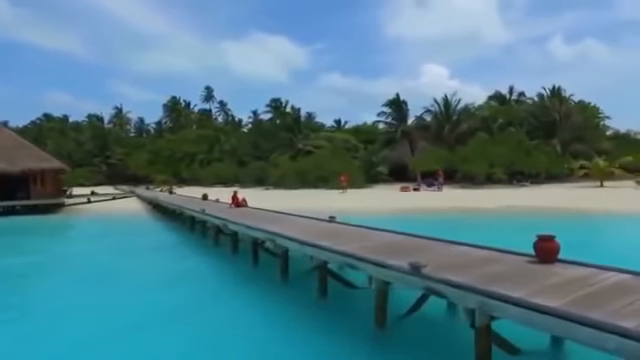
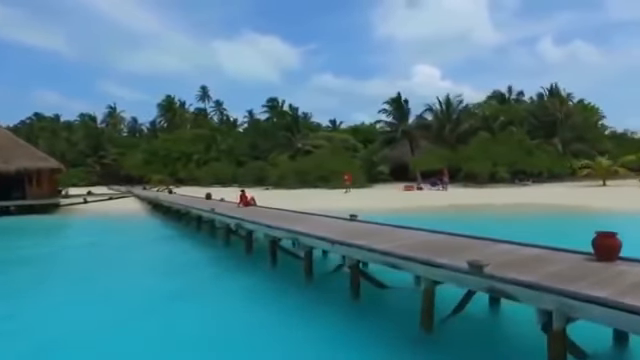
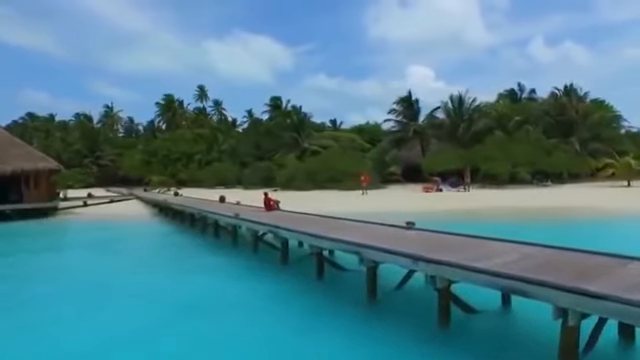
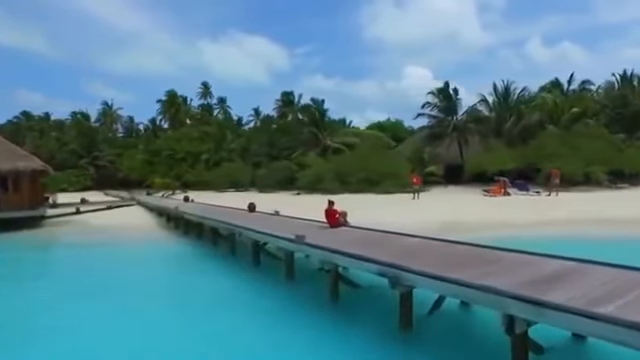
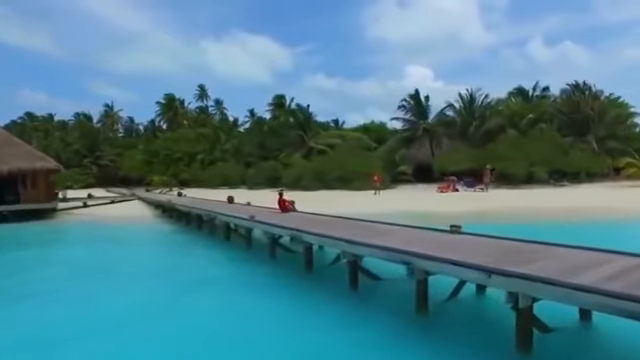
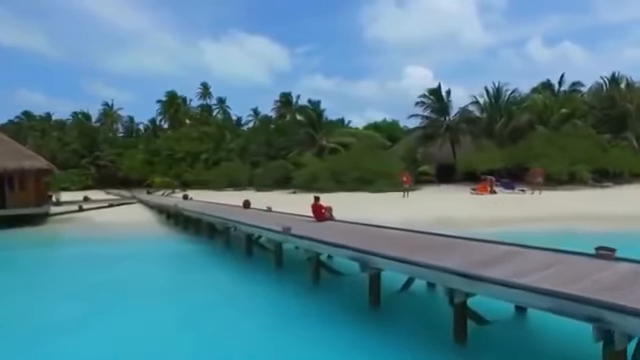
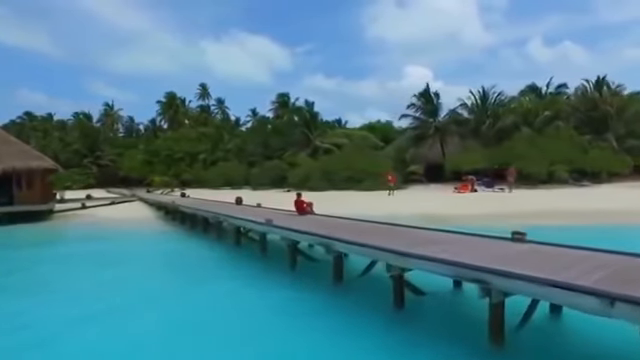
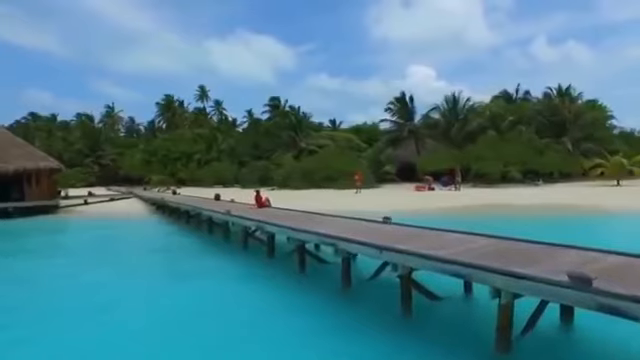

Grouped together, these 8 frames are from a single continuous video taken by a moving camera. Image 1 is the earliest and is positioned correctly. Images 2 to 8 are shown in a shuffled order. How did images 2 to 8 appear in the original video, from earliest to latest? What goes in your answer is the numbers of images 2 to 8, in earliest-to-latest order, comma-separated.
2, 8, 3, 5, 7, 6, 4
